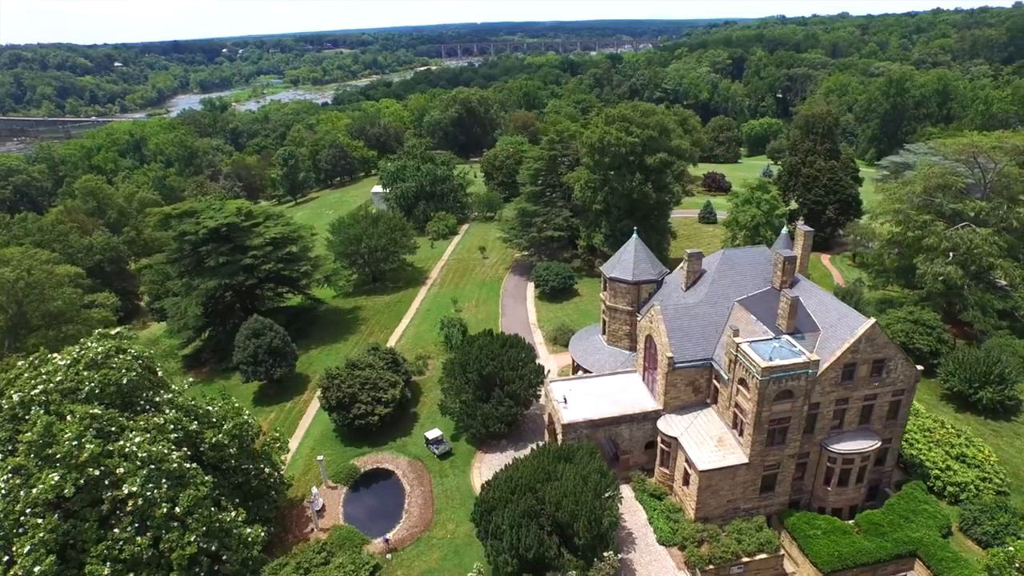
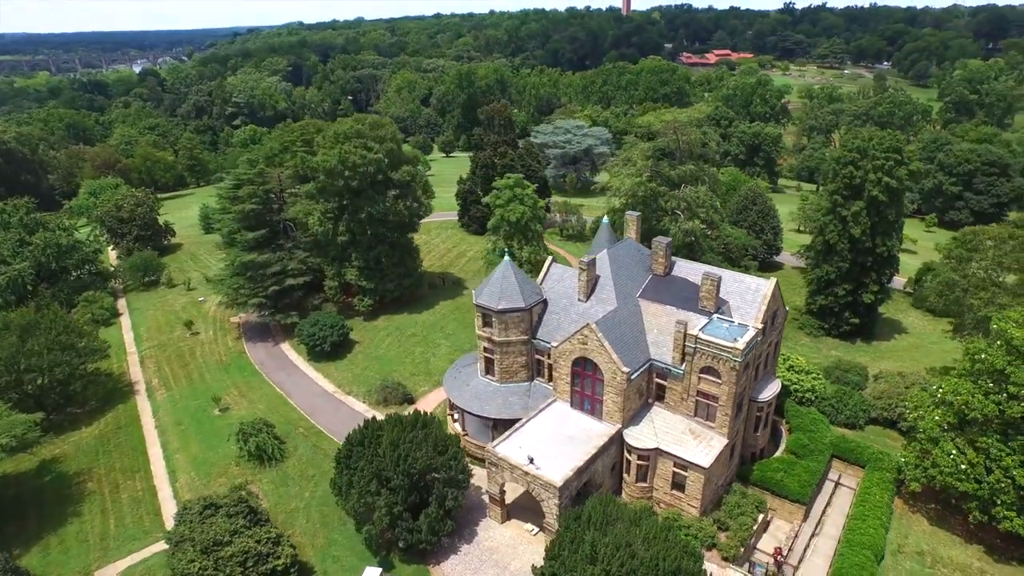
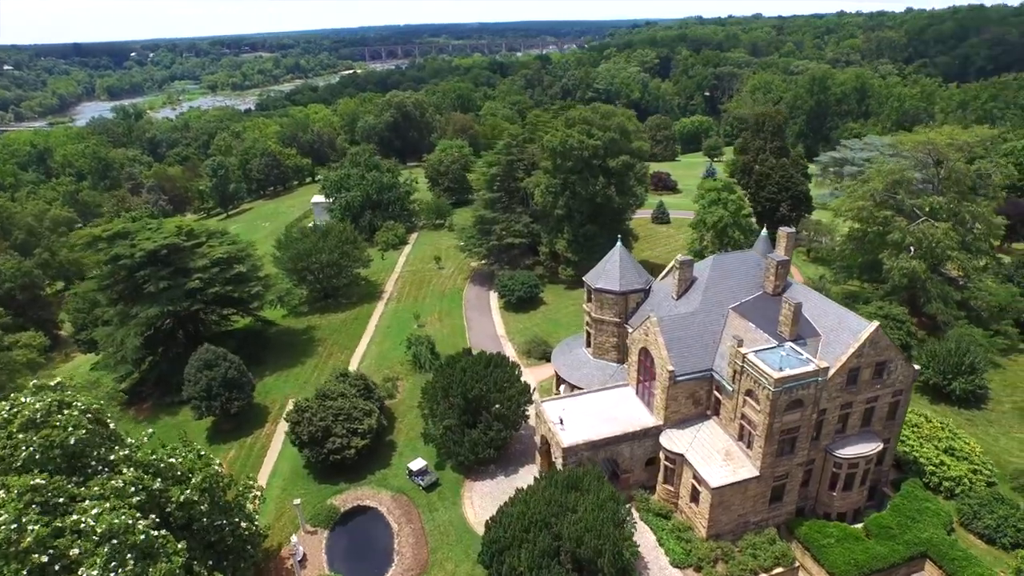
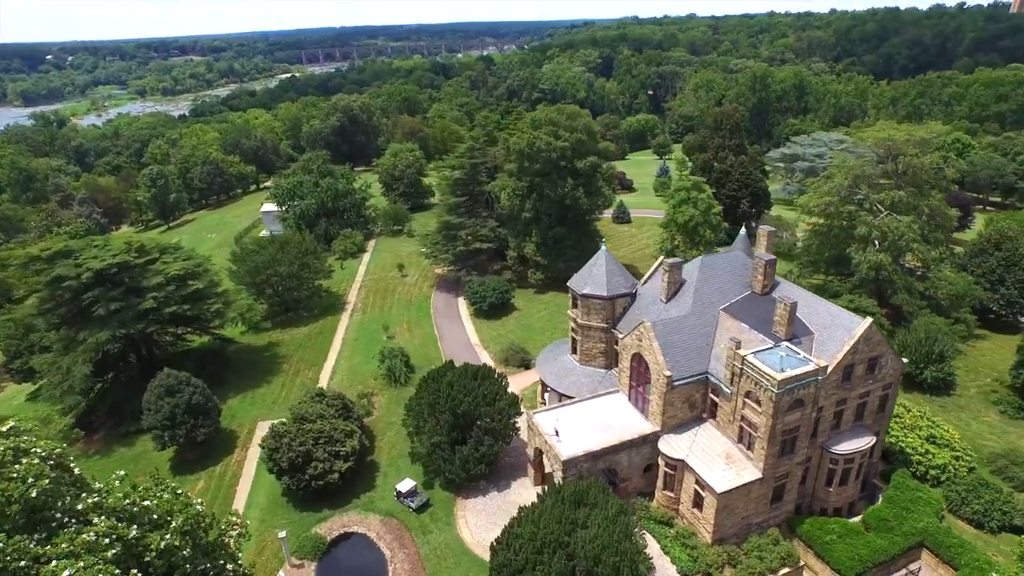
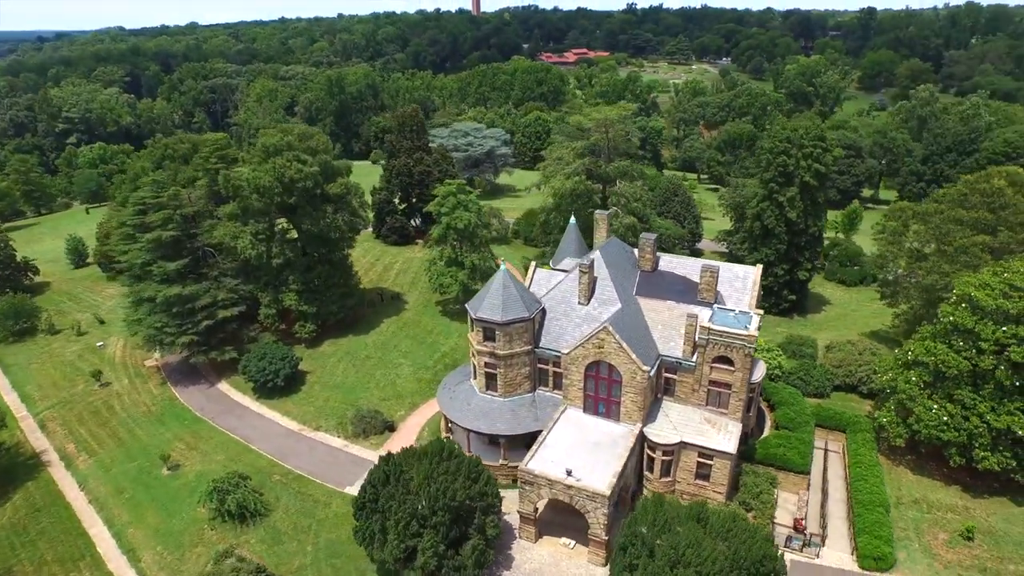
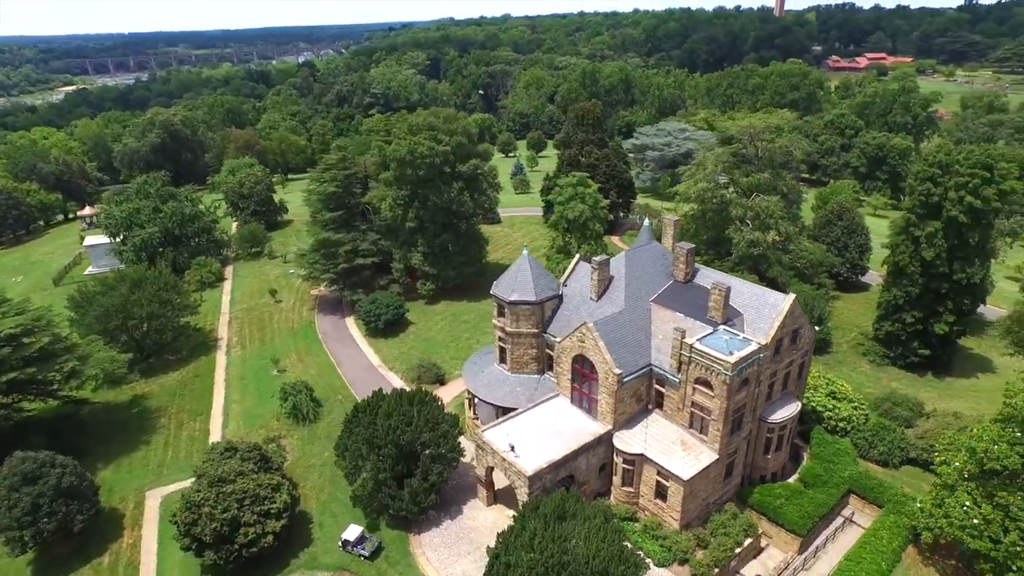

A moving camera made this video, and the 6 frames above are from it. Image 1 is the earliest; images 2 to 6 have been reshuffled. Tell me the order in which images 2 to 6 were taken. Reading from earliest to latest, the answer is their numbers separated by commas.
3, 4, 6, 2, 5
